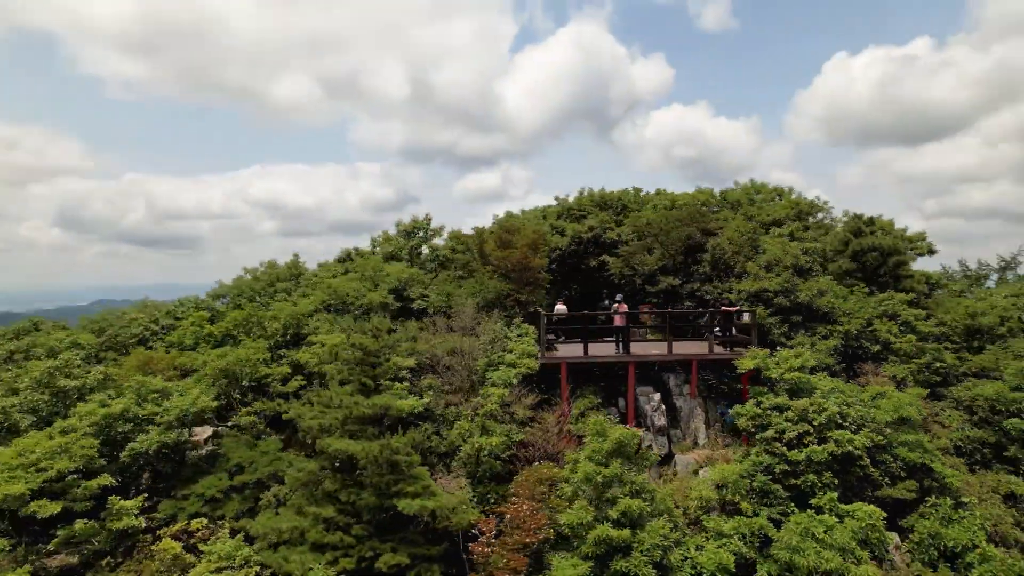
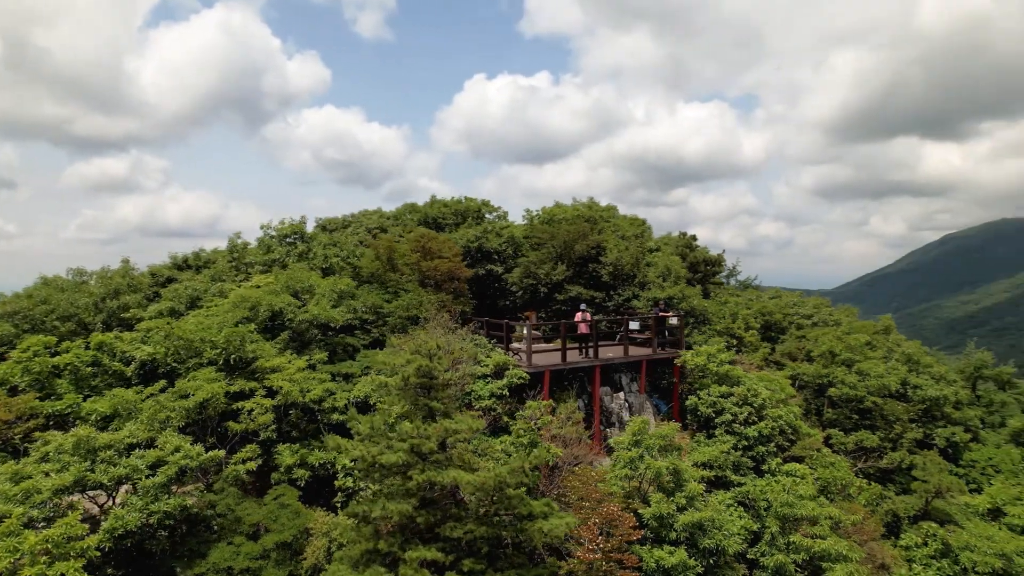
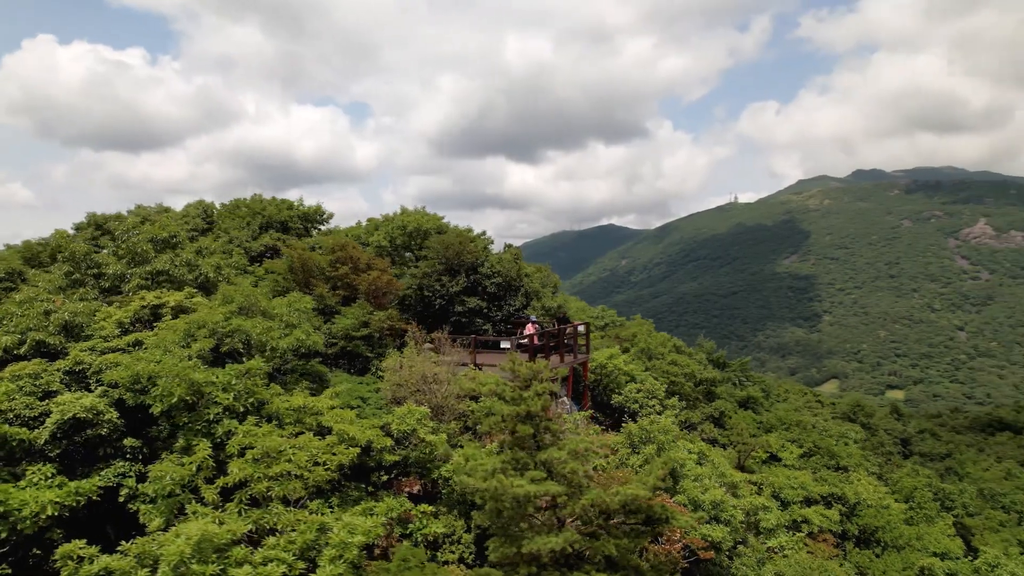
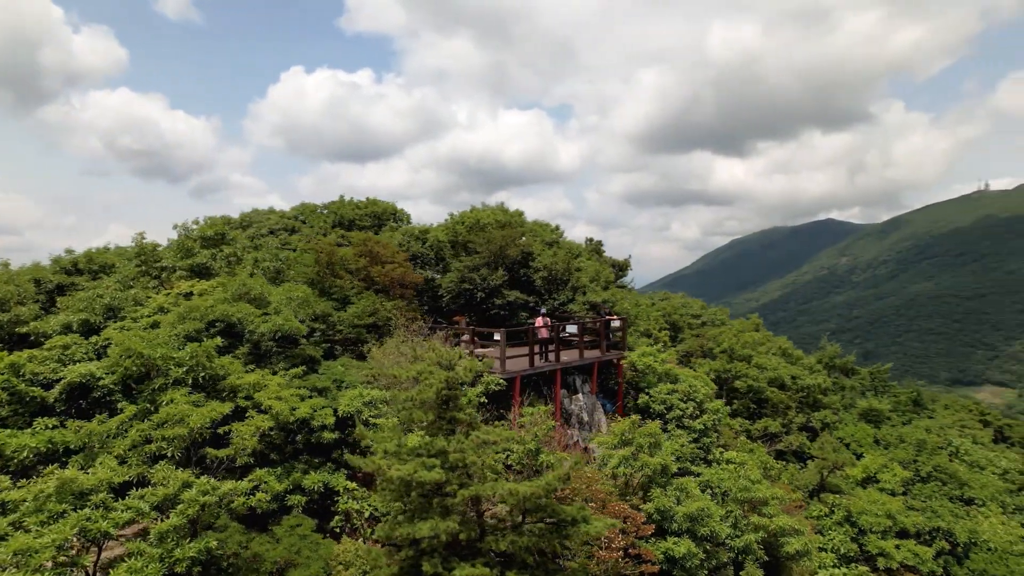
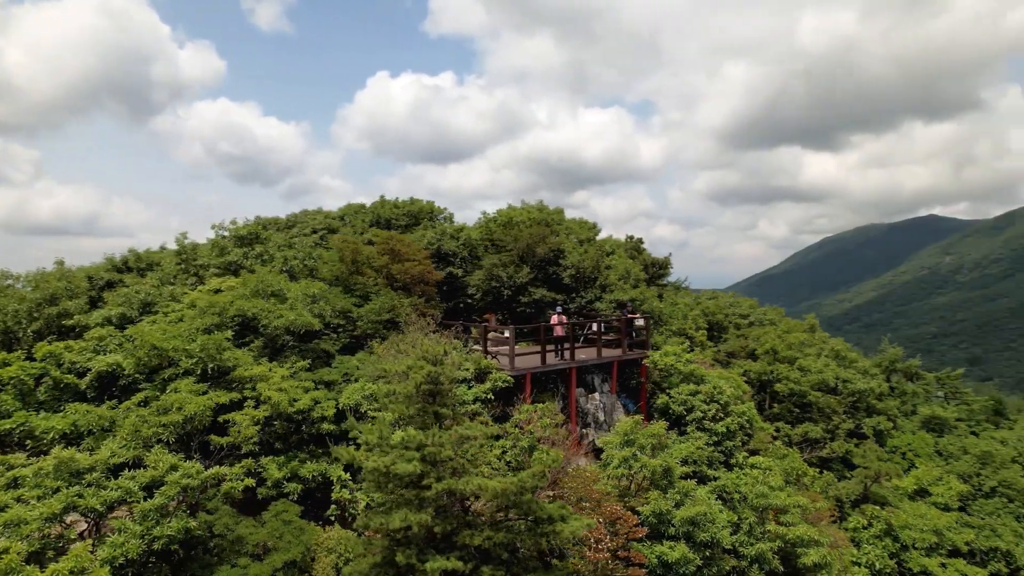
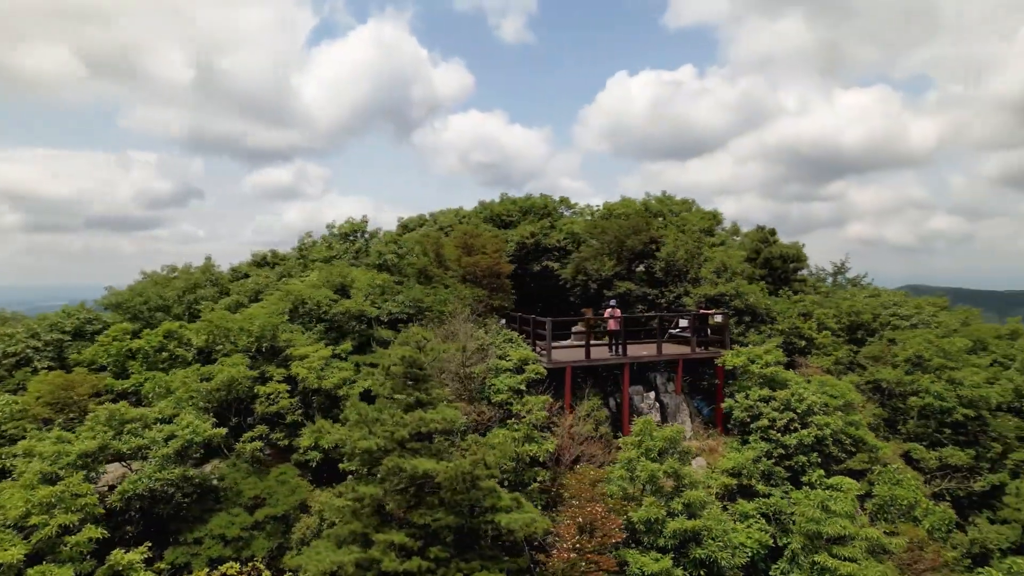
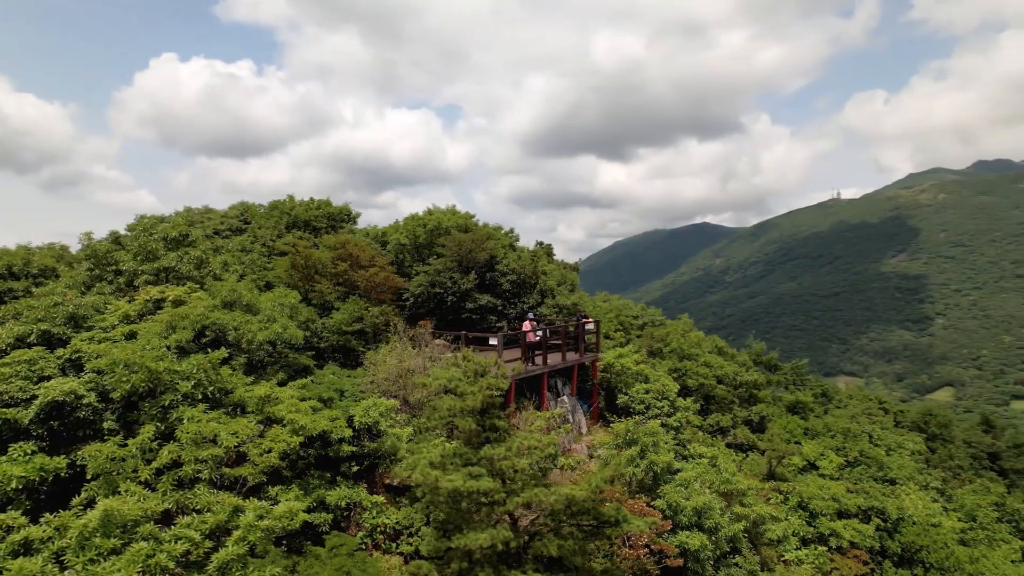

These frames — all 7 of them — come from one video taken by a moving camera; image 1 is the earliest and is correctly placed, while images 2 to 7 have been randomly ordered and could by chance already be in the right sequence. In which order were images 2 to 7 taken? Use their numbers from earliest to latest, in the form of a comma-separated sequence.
6, 2, 5, 4, 7, 3
